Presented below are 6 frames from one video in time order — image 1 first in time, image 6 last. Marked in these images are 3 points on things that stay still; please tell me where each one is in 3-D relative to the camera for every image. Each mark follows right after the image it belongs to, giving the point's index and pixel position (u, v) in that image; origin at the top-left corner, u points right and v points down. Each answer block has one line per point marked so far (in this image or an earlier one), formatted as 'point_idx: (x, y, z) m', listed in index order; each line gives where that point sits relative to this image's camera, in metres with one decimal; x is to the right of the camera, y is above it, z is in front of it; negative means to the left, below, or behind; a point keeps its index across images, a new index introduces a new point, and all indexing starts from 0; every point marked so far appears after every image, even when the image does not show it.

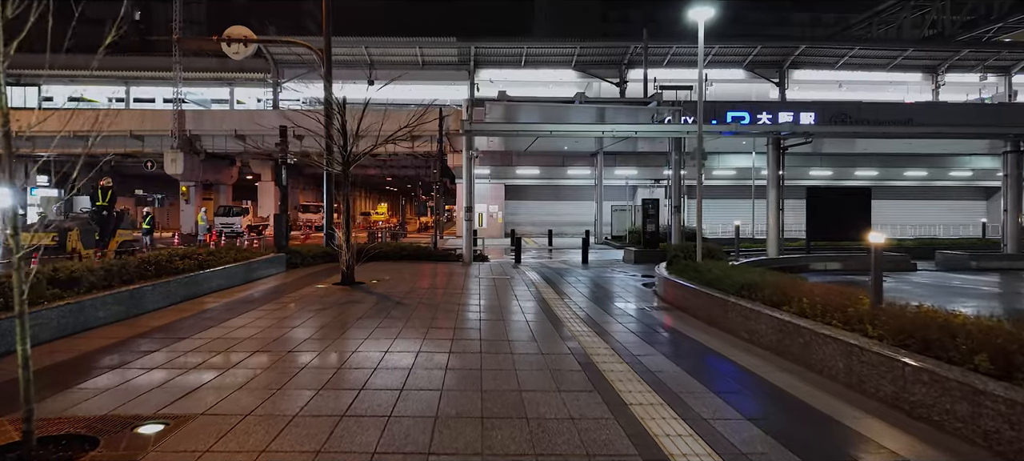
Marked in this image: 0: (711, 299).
0: (+3.0, -1.0, +8.8) m
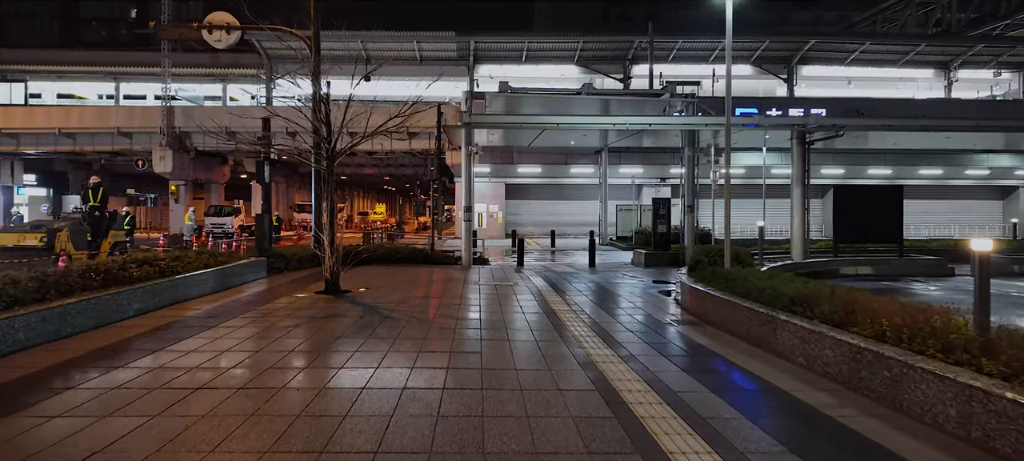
0: (+3.1, -1.0, +7.5) m
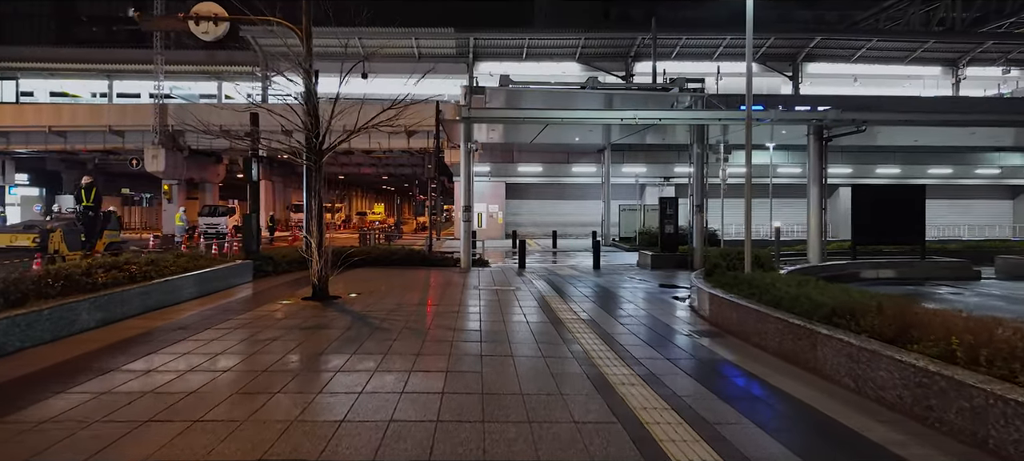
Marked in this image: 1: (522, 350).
0: (+3.1, -1.0, +6.7) m
1: (+0.1, -1.5, +7.3) m
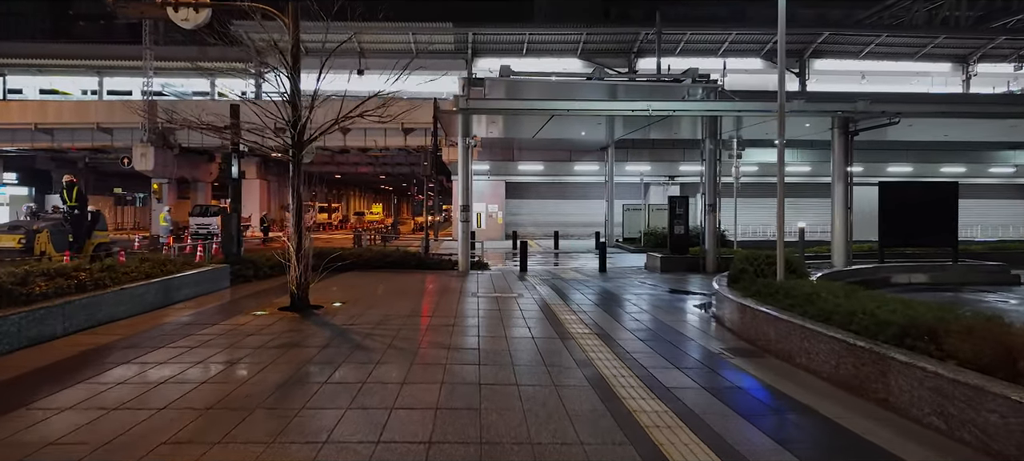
0: (+3.1, -1.1, +5.6) m
1: (+0.2, -1.5, +6.2) m
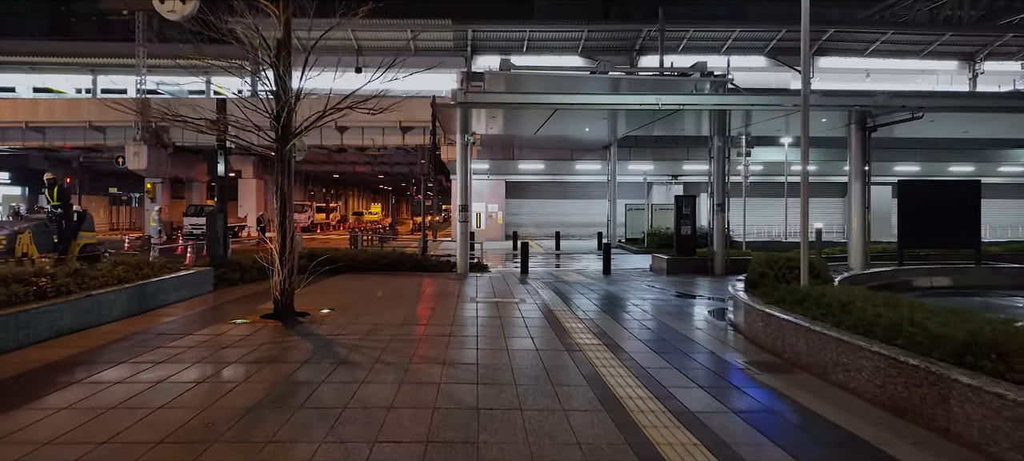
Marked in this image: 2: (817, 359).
0: (+3.2, -1.1, +5.0) m
1: (+0.2, -1.5, +5.6) m
2: (+3.1, -1.3, +6.2) m
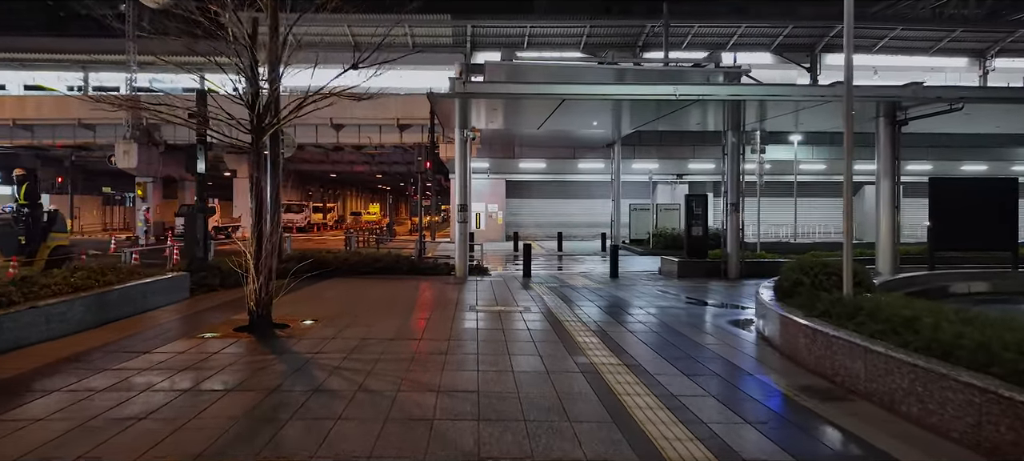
0: (+3.2, -1.1, +4.1) m
1: (+0.3, -1.6, +4.7) m
2: (+3.2, -1.4, +5.3) m
